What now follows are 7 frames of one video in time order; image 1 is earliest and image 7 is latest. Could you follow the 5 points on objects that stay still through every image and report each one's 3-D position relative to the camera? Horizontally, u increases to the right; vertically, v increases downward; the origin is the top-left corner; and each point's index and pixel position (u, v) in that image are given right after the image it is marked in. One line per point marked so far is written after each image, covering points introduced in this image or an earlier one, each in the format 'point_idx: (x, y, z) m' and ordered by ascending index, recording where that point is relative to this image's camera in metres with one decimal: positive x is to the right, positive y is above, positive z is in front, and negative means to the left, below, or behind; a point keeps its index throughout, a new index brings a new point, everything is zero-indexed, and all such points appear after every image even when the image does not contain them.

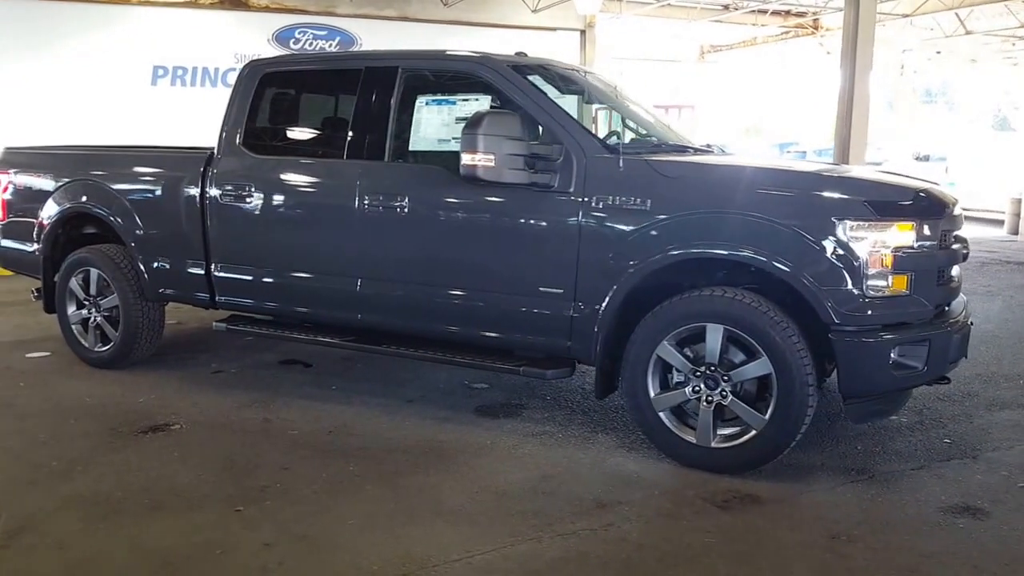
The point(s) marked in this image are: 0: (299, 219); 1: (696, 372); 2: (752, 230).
0: (-1.2, +0.4, +4.9) m
1: (+0.8, -0.4, +4.0) m
2: (+1.1, +0.3, +3.9) m
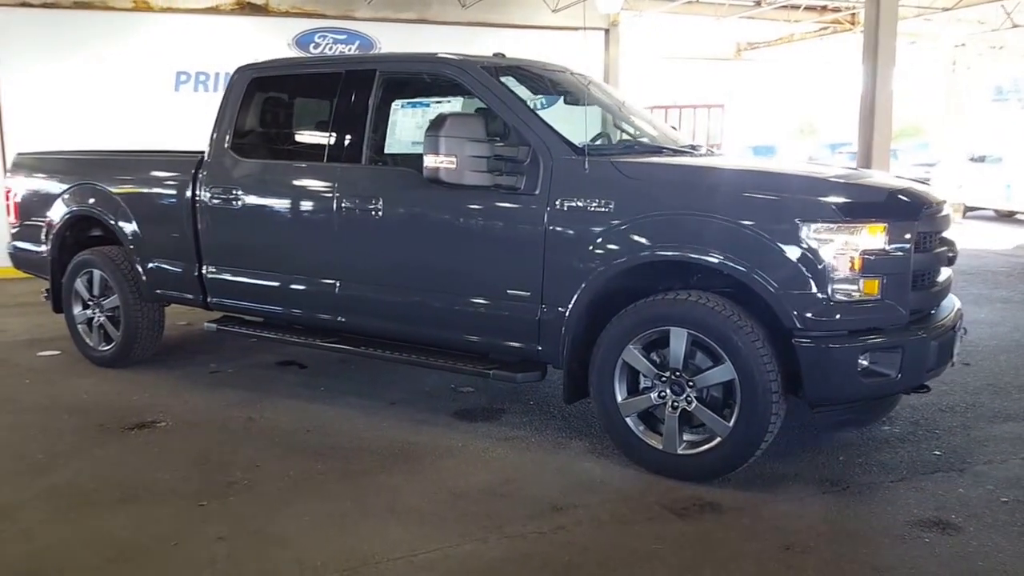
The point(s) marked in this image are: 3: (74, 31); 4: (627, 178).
0: (-1.3, +0.4, +5.0) m
1: (+0.7, -0.4, +3.9) m
2: (+0.9, +0.2, +3.8) m
3: (-4.7, +2.7, +9.5) m
4: (+0.5, +0.5, +4.0) m
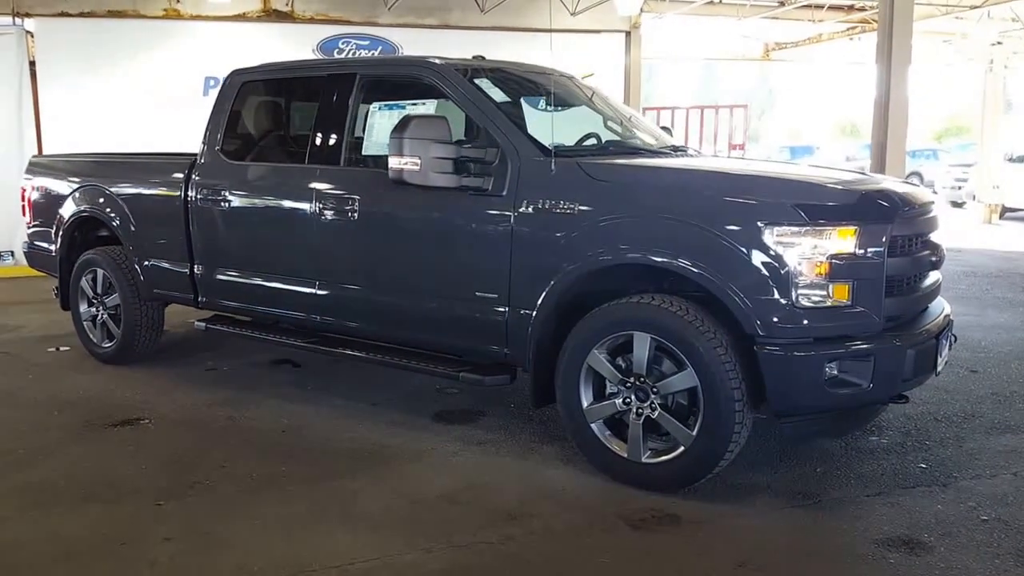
0: (-1.4, +0.4, +5.0) m
1: (+0.5, -0.4, +3.9) m
2: (+0.7, +0.2, +3.7) m
3: (-4.5, +2.7, +9.7) m
4: (+0.4, +0.5, +4.0) m
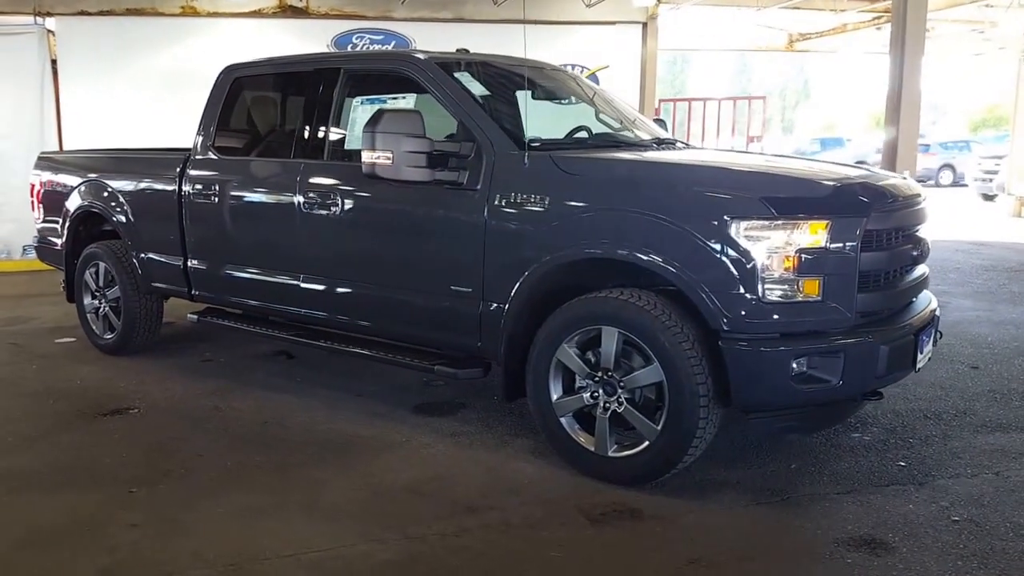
0: (-1.5, +0.4, +5.1) m
1: (+0.4, -0.4, +3.8) m
2: (+0.5, +0.2, +3.6) m
3: (-4.4, +2.8, +9.9) m
4: (+0.2, +0.5, +3.9) m
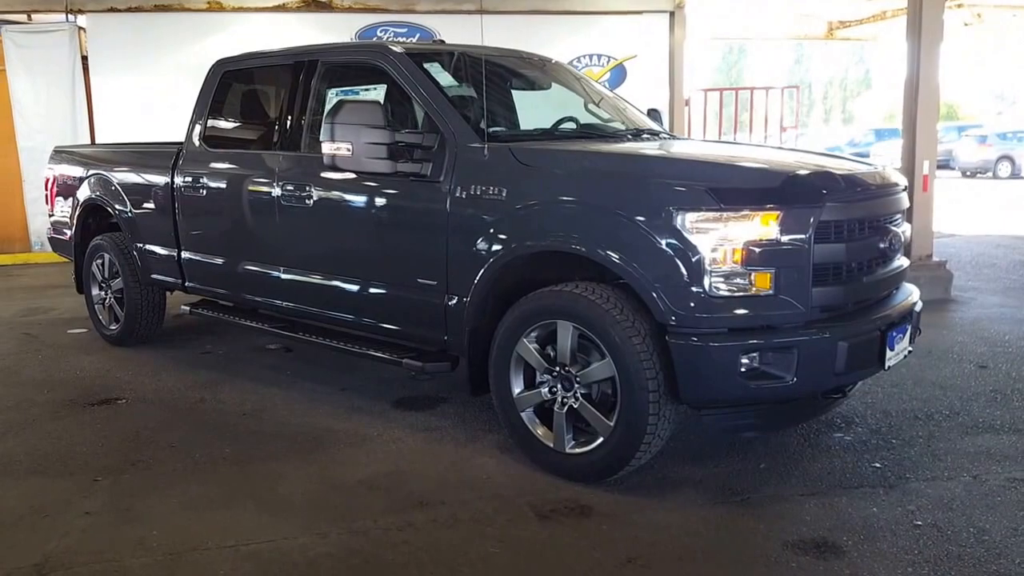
0: (-1.6, +0.5, +5.1) m
1: (+0.2, -0.4, +3.8) m
2: (+0.4, +0.3, +3.6) m
3: (-4.1, +2.9, +10.1) m
4: (0.0, +0.5, +3.9) m
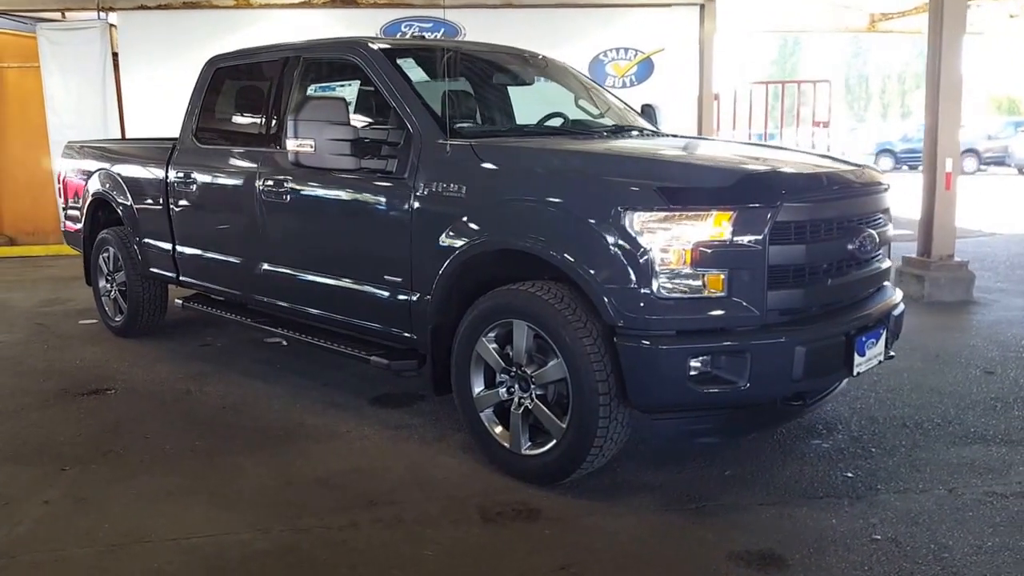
0: (-1.7, +0.5, +5.2) m
1: (0.0, -0.4, +3.7) m
2: (+0.2, +0.3, +3.5) m
3: (-3.9, +3.0, +10.3) m
4: (-0.1, +0.5, +3.8) m
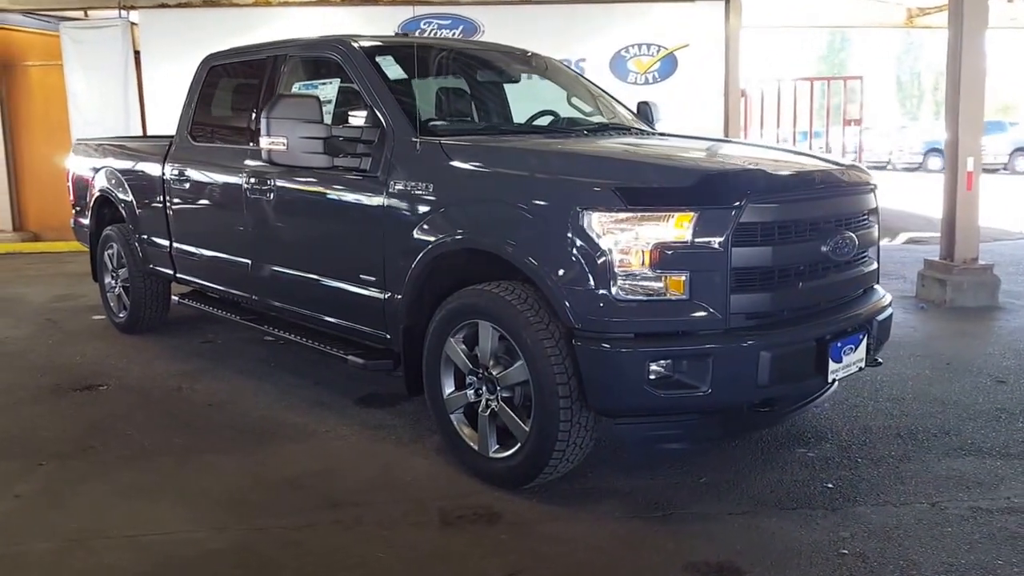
0: (-1.7, +0.5, +5.2) m
1: (-0.2, -0.4, +3.7) m
2: (0.0, +0.3, +3.4) m
3: (-3.6, +3.0, +10.4) m
4: (-0.3, +0.5, +3.8) m
